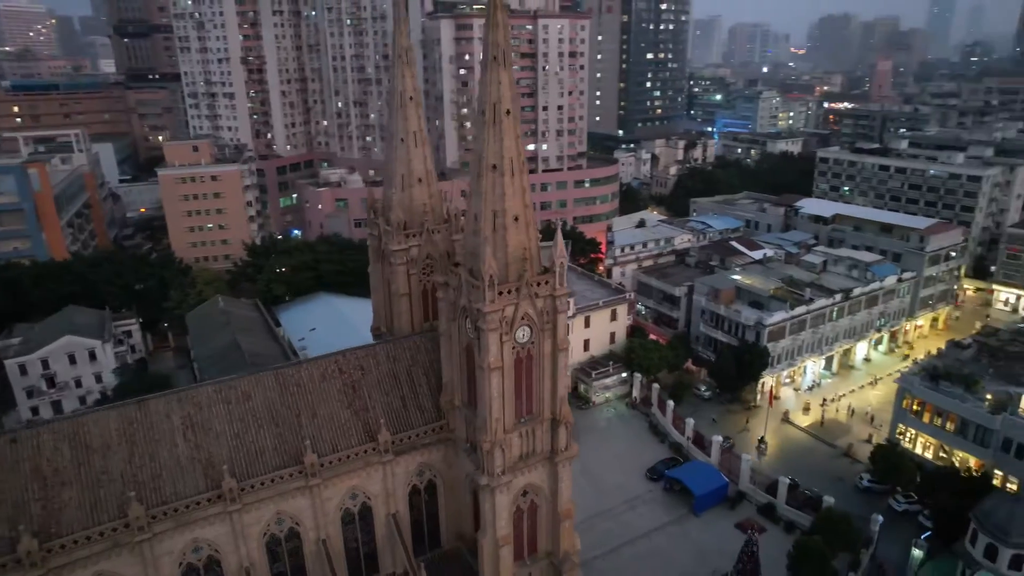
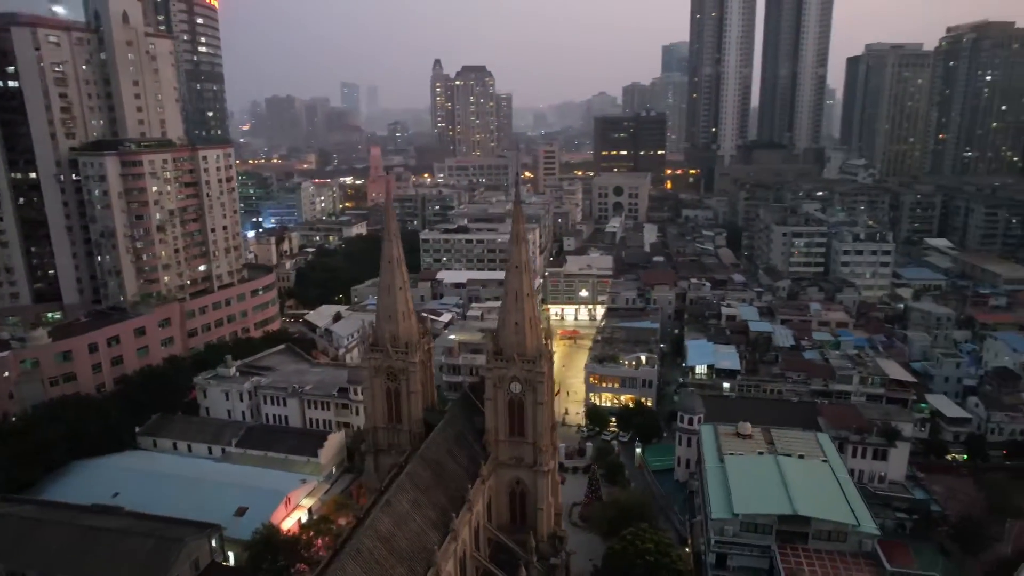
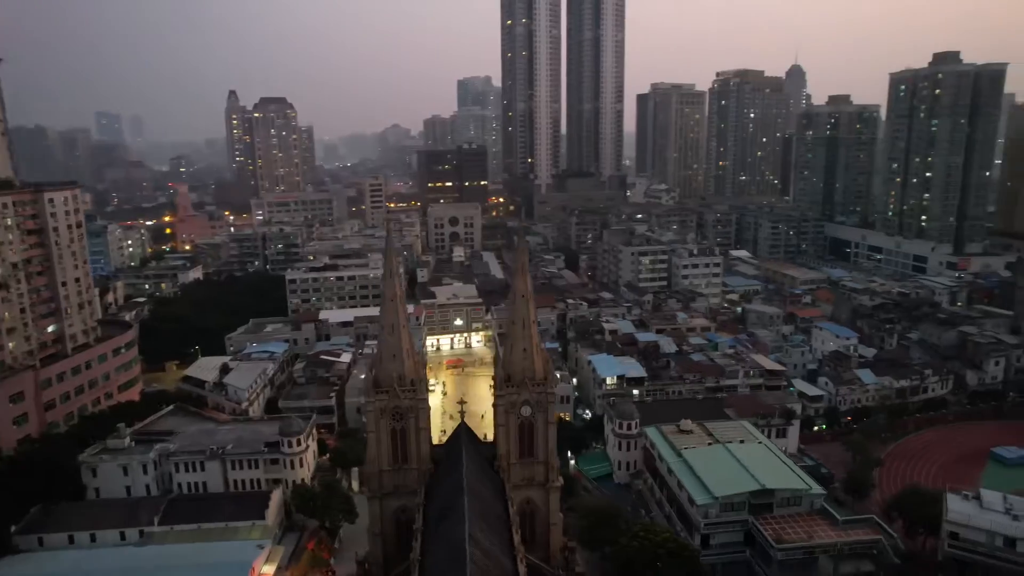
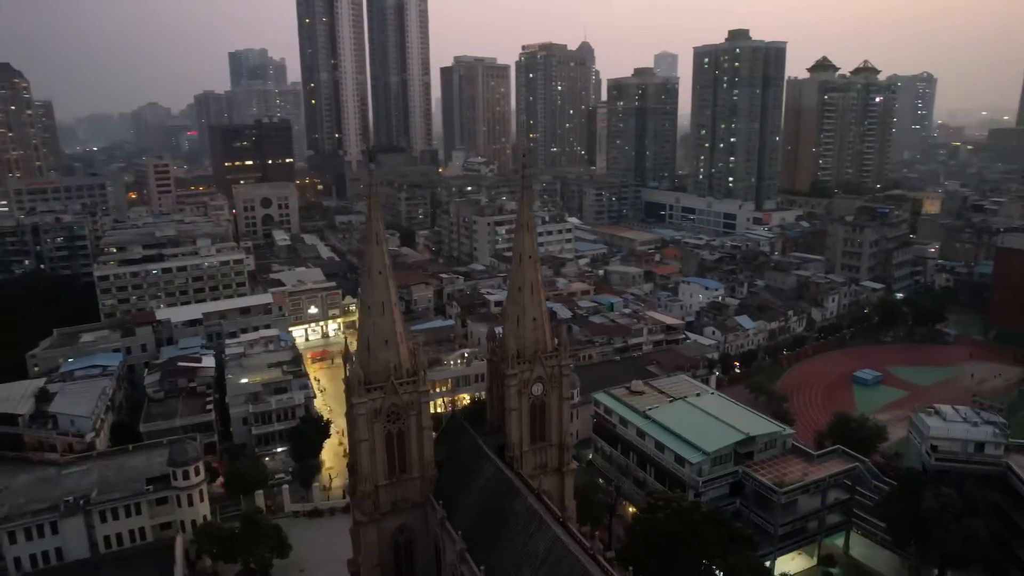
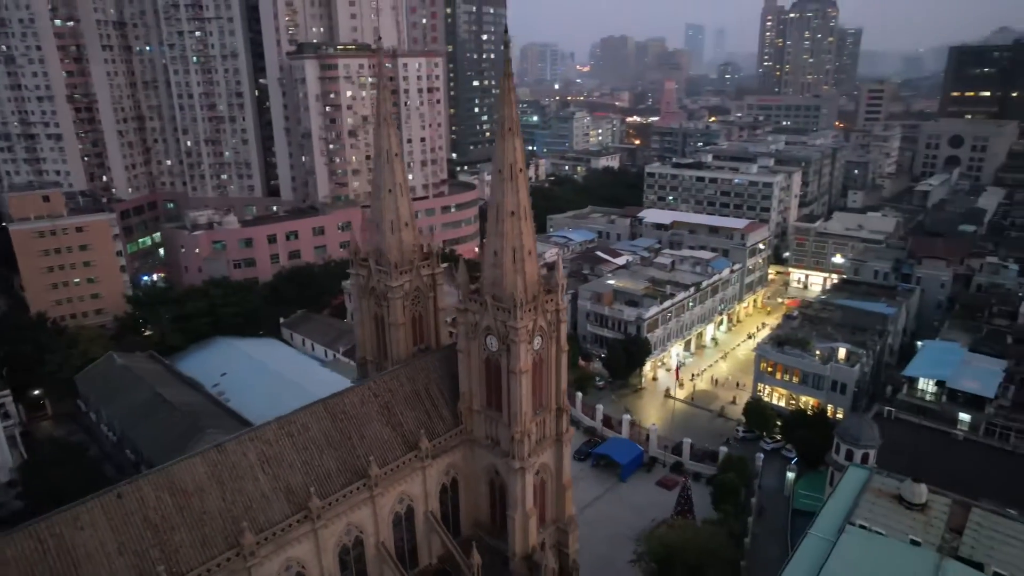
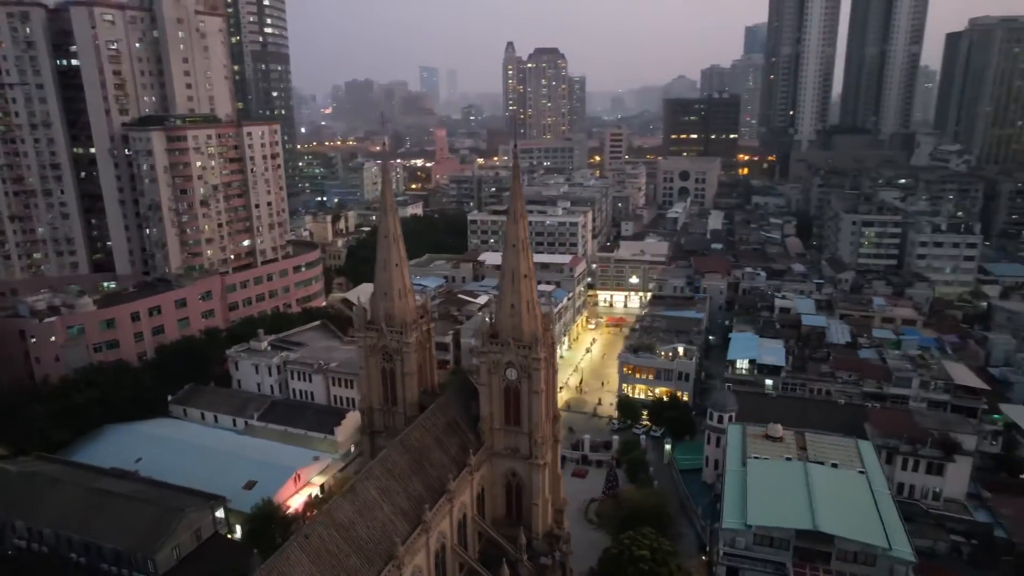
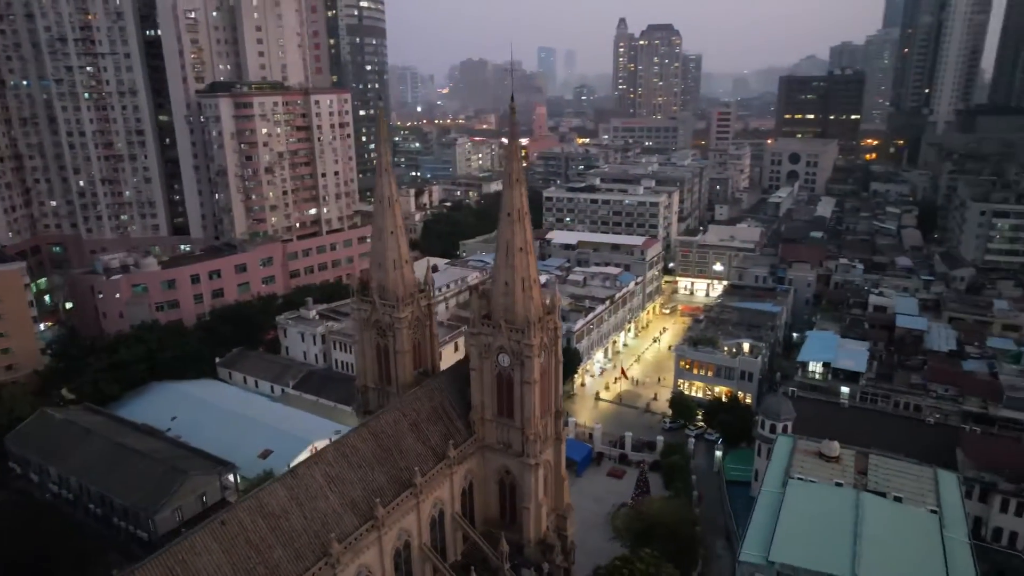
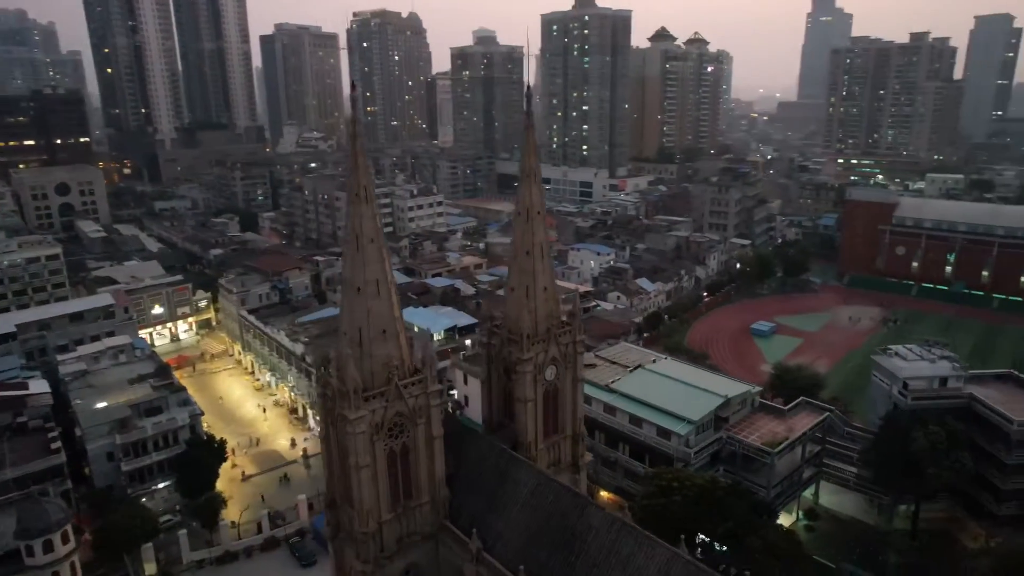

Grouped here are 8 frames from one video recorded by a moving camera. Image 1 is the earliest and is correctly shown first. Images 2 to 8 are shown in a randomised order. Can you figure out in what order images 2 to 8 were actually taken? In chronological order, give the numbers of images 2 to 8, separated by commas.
5, 7, 6, 2, 3, 4, 8
